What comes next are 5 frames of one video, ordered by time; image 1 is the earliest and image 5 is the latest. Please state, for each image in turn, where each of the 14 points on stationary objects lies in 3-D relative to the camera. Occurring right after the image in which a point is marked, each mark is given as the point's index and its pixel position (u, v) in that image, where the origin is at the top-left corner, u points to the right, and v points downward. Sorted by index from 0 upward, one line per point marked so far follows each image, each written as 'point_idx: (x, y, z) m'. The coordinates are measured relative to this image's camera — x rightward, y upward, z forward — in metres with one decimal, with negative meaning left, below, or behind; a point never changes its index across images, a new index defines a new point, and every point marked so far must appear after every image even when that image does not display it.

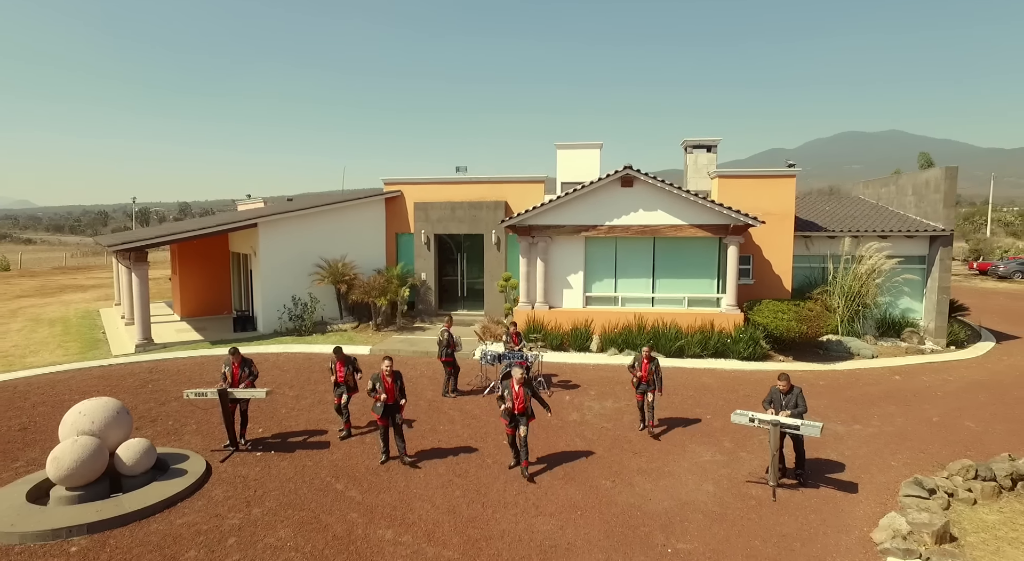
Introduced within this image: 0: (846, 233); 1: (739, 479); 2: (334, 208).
0: (+9.8, +1.4, +16.4) m
1: (+3.3, -2.8, +8.0) m
2: (-5.5, +2.2, +17.5) m
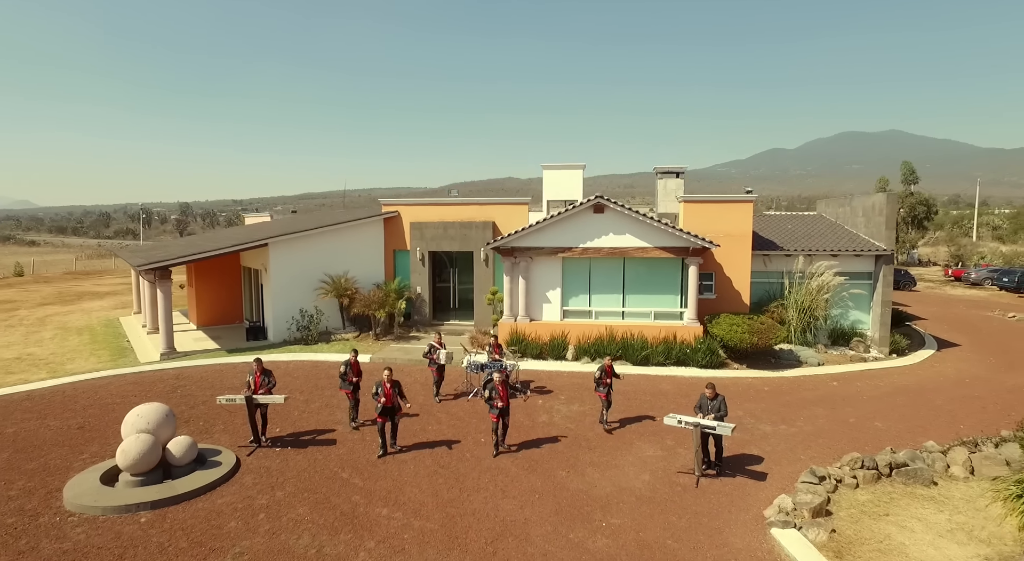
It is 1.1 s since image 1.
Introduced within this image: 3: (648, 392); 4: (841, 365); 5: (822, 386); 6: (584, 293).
0: (+9.4, +0.9, +18.2) m
1: (+2.8, -3.3, +9.8) m
2: (-6.0, +1.8, +19.3) m
3: (+3.3, -2.7, +13.7) m
4: (+9.8, -2.5, +16.7) m
5: (+8.2, -2.7, +14.7) m
6: (+2.2, -0.4, +17.0) m
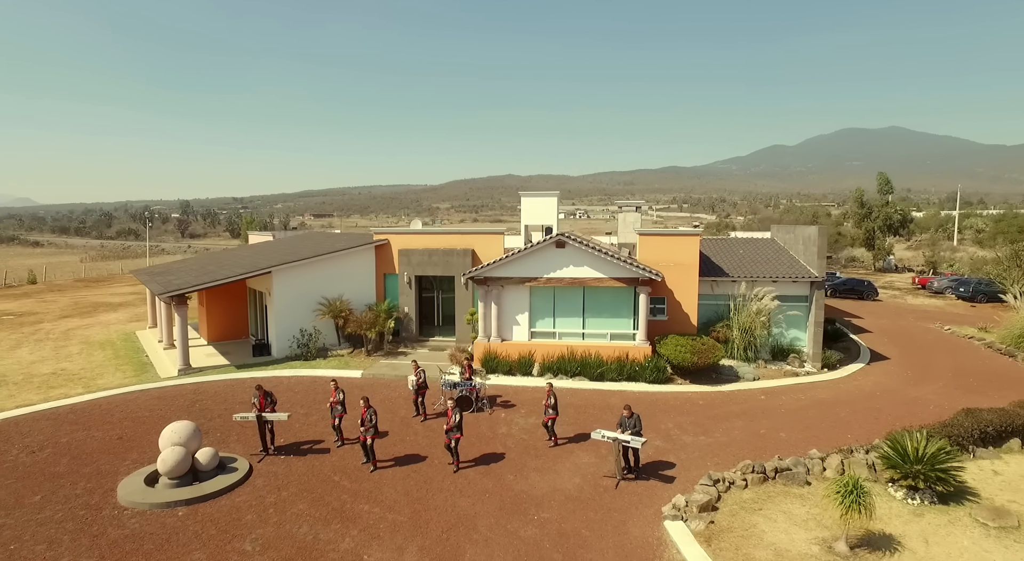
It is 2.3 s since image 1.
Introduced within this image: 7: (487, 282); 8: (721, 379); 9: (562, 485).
0: (+8.5, +0.1, +20.5) m
1: (+1.9, -4.2, +12.2) m
2: (-6.9, +0.9, +21.6) m
3: (+2.5, -3.6, +16.1) m
4: (+8.9, -3.3, +19.0) m
5: (+7.3, -3.6, +17.1) m
6: (+1.3, -1.2, +19.3) m
7: (-0.9, 0.0, +19.0) m
8: (+7.1, -3.3, +18.9) m
9: (+1.0, -4.3, +11.7) m
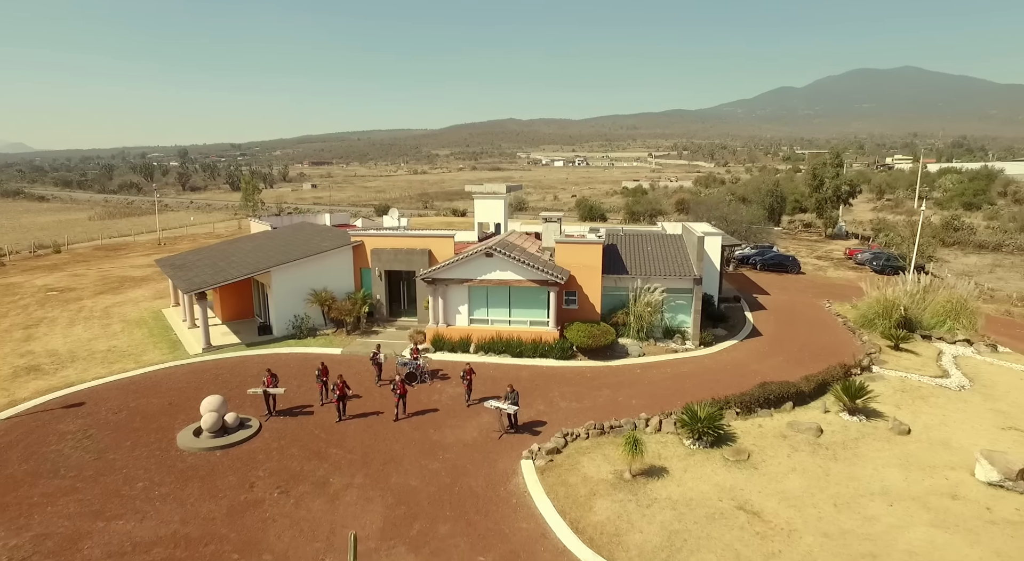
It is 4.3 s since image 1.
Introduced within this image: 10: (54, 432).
0: (+6.0, +0.2, +26.2) m
1: (-0.6, -4.8, +18.3) m
2: (-9.4, +1.2, +27.2) m
3: (-0.1, -3.8, +22.1) m
4: (+6.4, -3.3, +25.0) m
5: (+4.7, -3.8, +23.1) m
6: (-1.2, -1.2, +25.1) m
7: (-3.4, 0.0, +24.7) m
8: (+4.6, -3.3, +24.9) m
9: (-1.5, -5.0, +17.8) m
10: (-13.9, -4.6, +17.0) m
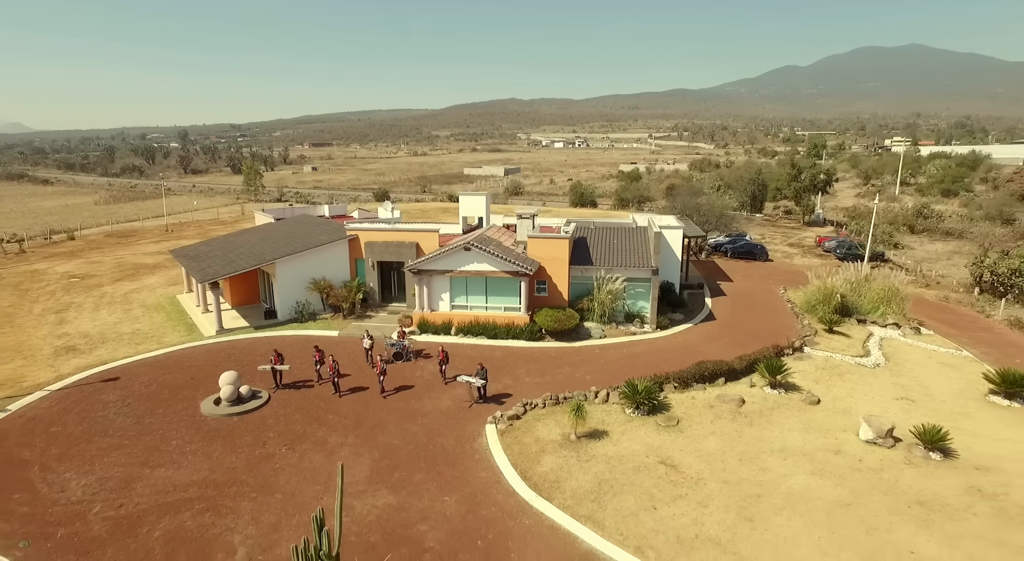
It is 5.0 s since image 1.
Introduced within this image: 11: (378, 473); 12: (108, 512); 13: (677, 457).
0: (+4.8, +0.7, +29.3) m
1: (-1.8, -4.6, +21.6) m
2: (-10.6, +1.7, +30.4) m
3: (-1.2, -3.5, +25.5) m
4: (+5.3, -2.9, +28.3) m
5: (+3.6, -3.4, +26.4) m
6: (-2.4, -0.7, +28.4) m
7: (-4.5, +0.4, +27.9) m
8: (+3.4, -2.8, +28.2) m
9: (-2.7, -4.7, +21.2) m
10: (-15.1, -4.4, +20.4) m
11: (-4.1, -5.9, +17.1) m
12: (-10.5, -6.0, +14.6) m
13: (+5.5, -5.8, +18.5) m
